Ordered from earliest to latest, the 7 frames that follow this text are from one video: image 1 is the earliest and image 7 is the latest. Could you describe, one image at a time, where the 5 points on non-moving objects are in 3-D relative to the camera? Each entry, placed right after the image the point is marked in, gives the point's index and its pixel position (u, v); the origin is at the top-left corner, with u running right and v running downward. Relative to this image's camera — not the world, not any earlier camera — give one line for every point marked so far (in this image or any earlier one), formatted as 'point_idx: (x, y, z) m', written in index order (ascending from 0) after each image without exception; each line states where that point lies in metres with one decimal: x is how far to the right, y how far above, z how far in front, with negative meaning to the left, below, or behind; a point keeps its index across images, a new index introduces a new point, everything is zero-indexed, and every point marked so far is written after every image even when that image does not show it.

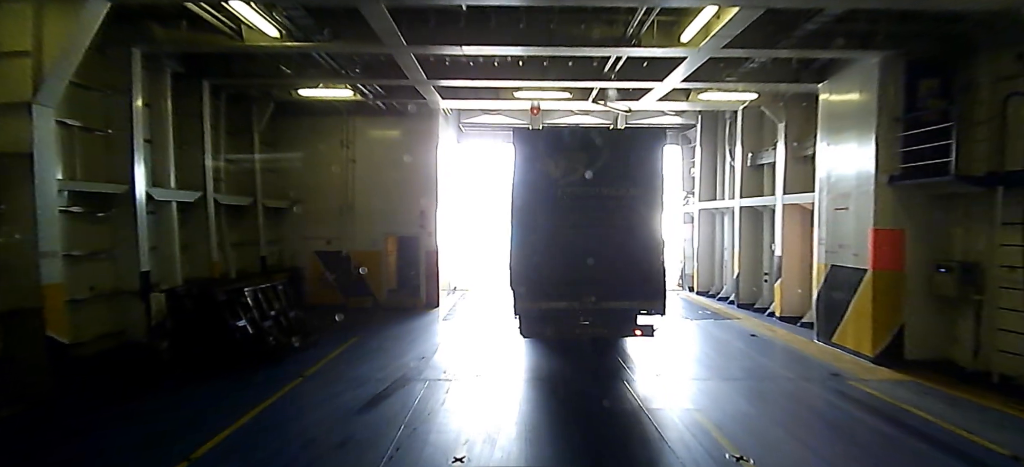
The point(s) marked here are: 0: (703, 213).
0: (+5.1, +0.5, +11.2) m
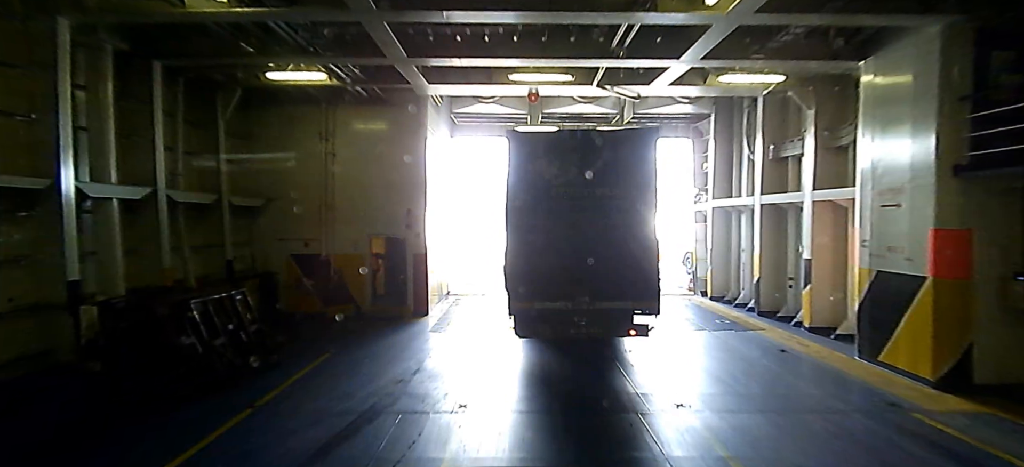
0: (+5.0, +0.5, +10.3) m
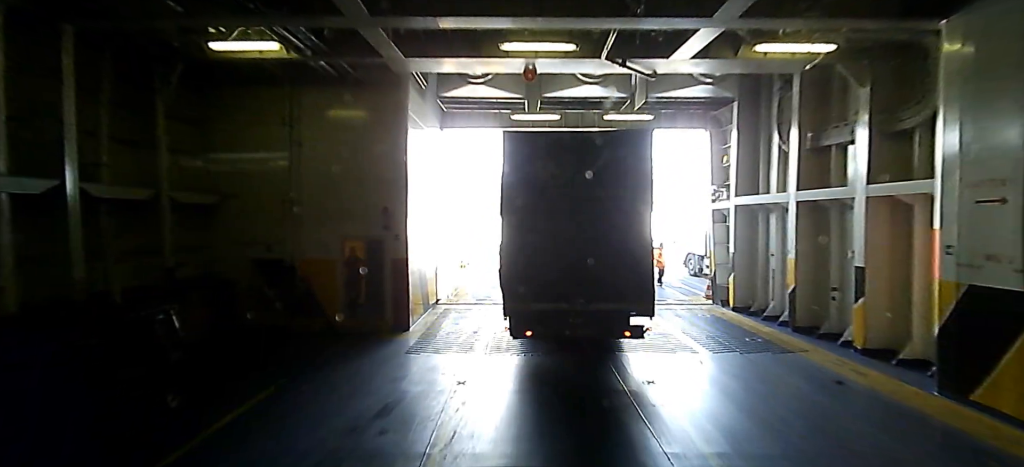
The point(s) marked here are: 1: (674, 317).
0: (+4.9, +0.5, +9.0) m
1: (+3.5, -1.8, +9.0) m
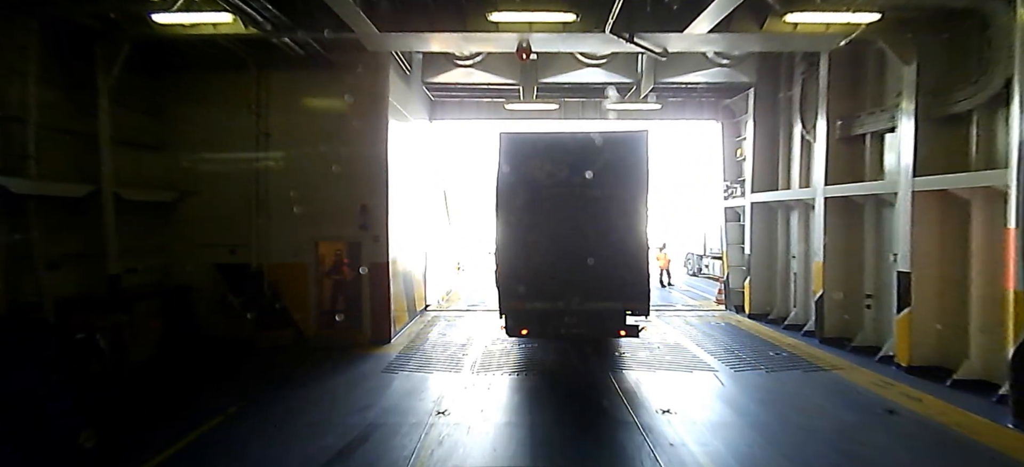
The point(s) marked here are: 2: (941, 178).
0: (+4.8, +0.5, +8.2) m
1: (+3.4, -1.8, +8.2) m
2: (+4.9, +0.6, +4.8) m
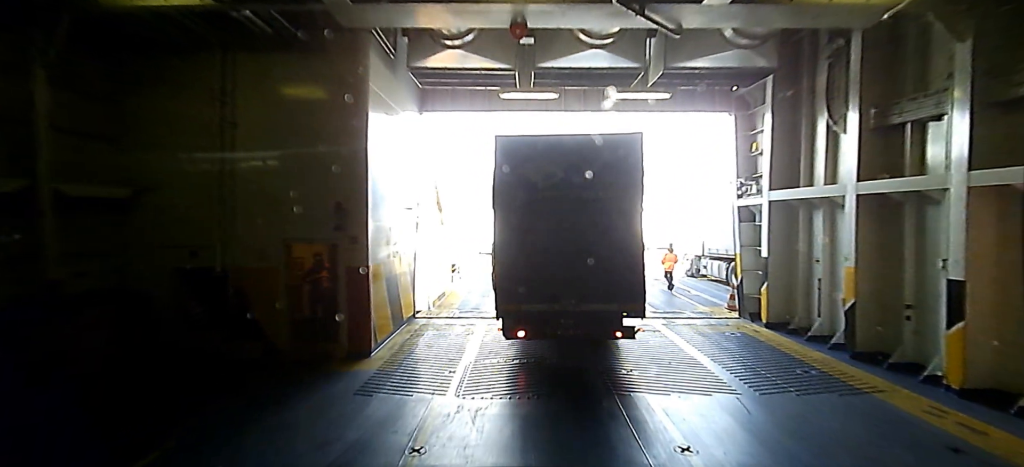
0: (+4.7, +0.5, +7.5) m
1: (+3.3, -1.8, +7.5) m
2: (+4.8, +0.6, +4.1) m
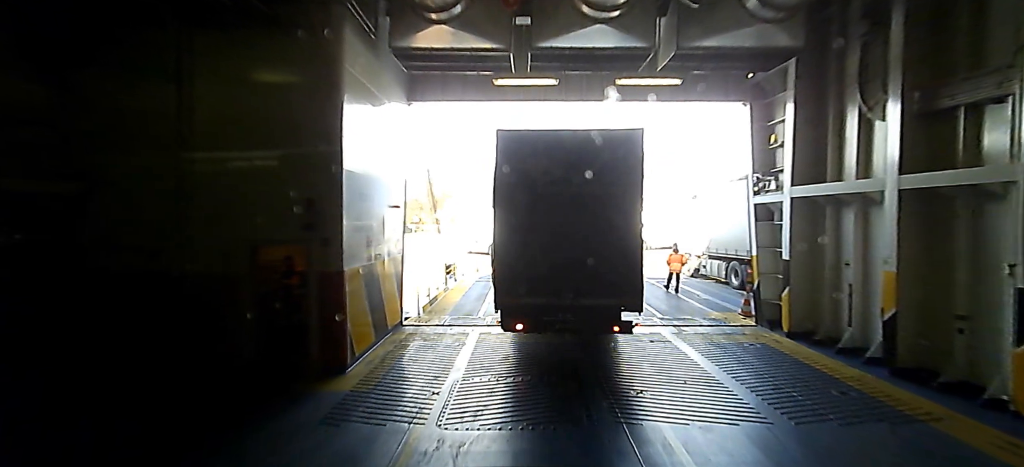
0: (+4.6, +0.5, +6.8) m
1: (+3.2, -1.8, +6.7) m
2: (+4.7, +0.6, +3.4) m
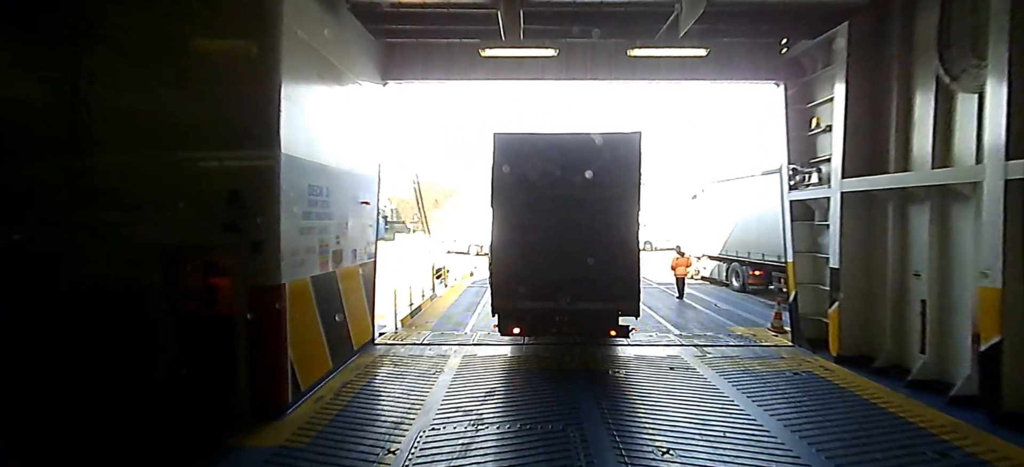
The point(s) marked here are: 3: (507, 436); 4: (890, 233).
0: (+4.5, +0.4, +5.5) m
1: (+3.1, -1.9, +5.5) m
2: (+4.6, +0.6, +2.2) m
3: (-0.1, -2.0, +4.2) m
4: (+4.8, +0.1, +5.3) m
